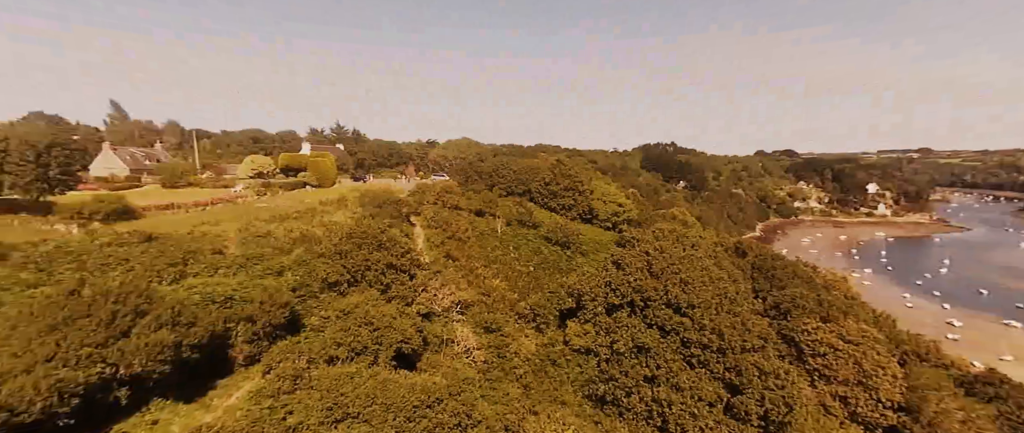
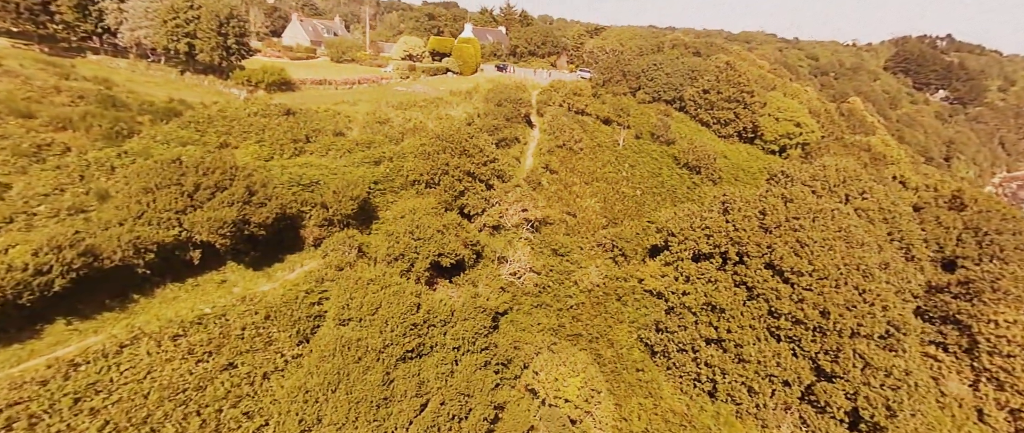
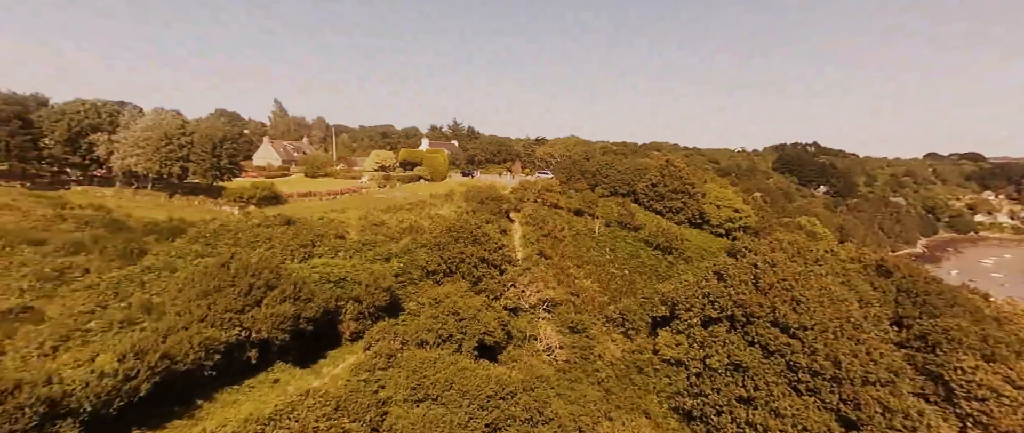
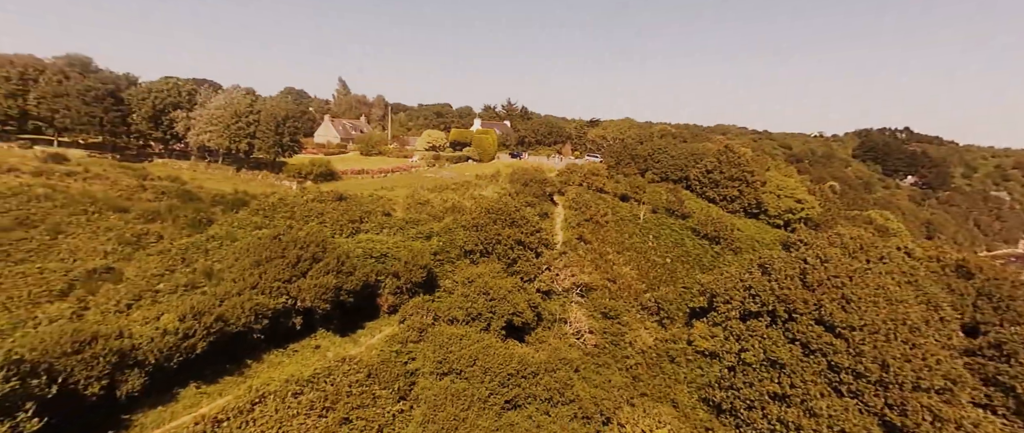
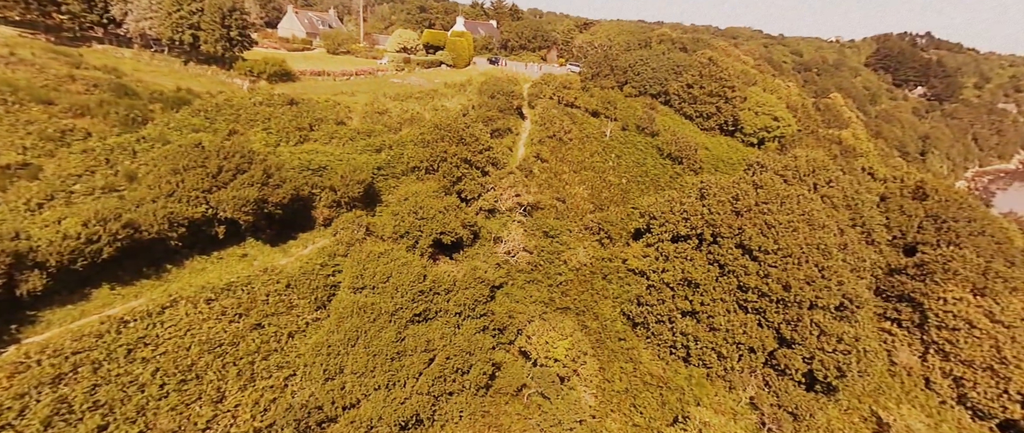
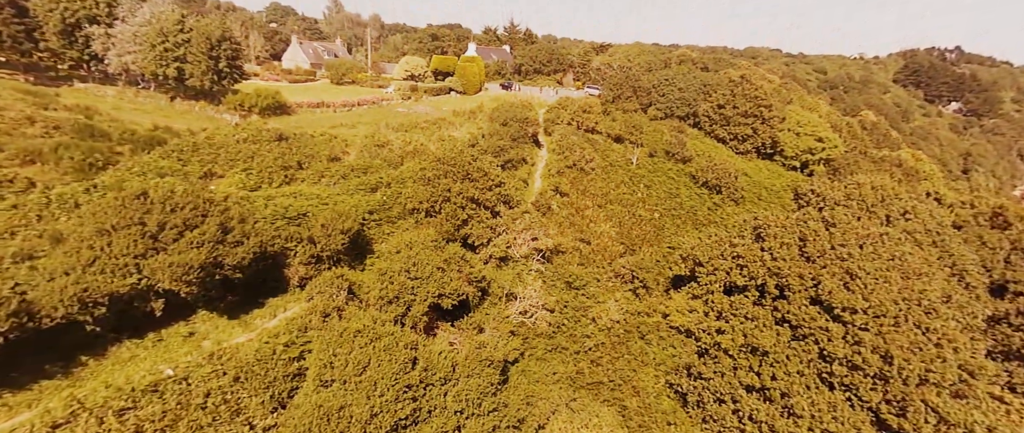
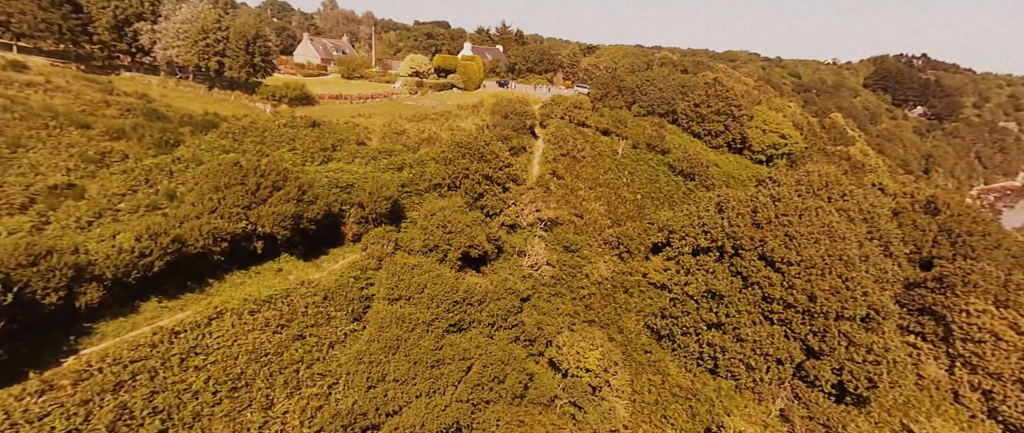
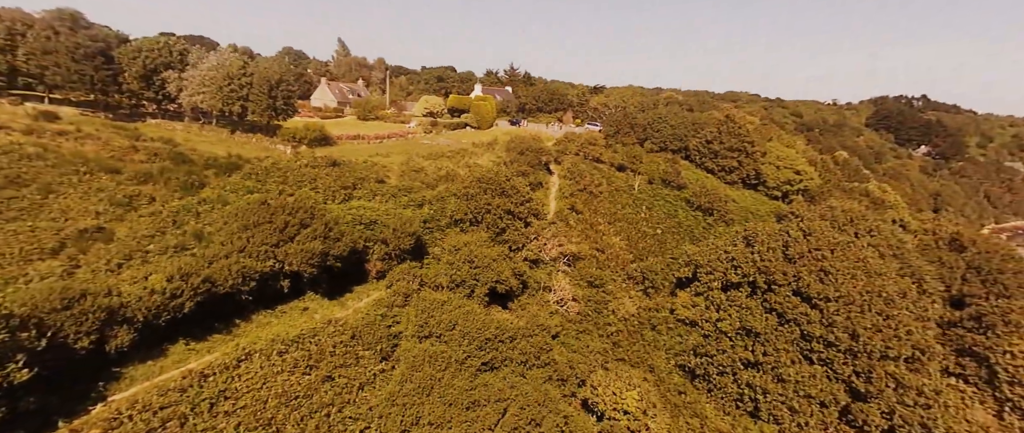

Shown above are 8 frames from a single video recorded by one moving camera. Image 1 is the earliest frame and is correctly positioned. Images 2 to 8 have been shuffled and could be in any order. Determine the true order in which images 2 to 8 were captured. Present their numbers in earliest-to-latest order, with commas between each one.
3, 4, 8, 7, 5, 2, 6
